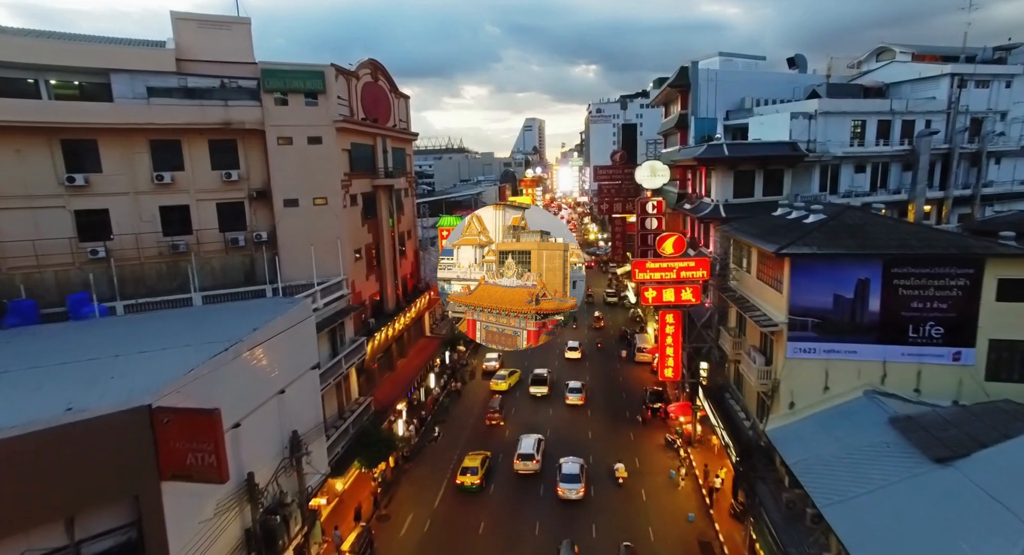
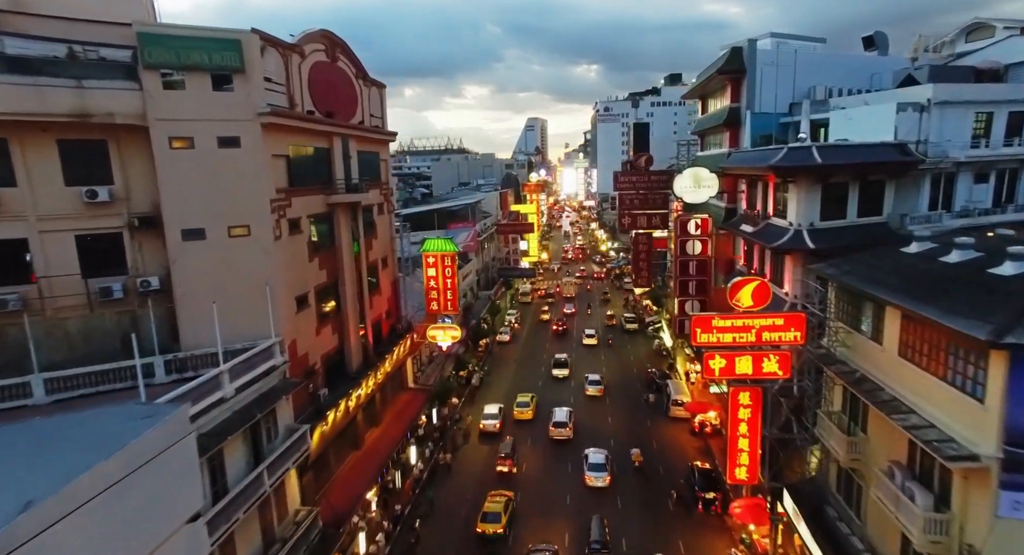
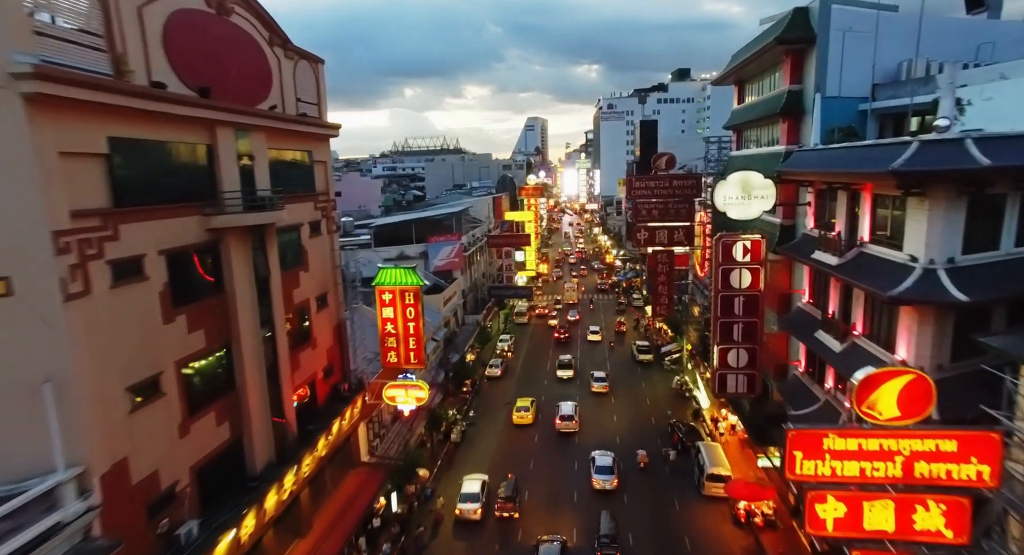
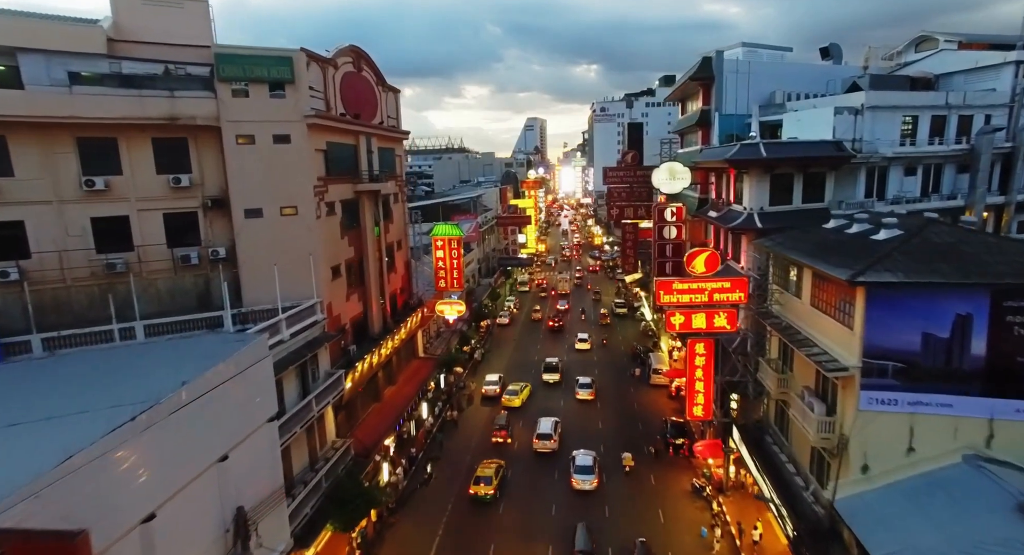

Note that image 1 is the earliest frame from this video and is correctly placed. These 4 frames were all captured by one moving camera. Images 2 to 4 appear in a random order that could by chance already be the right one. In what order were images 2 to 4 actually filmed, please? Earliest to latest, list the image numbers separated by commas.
4, 2, 3
